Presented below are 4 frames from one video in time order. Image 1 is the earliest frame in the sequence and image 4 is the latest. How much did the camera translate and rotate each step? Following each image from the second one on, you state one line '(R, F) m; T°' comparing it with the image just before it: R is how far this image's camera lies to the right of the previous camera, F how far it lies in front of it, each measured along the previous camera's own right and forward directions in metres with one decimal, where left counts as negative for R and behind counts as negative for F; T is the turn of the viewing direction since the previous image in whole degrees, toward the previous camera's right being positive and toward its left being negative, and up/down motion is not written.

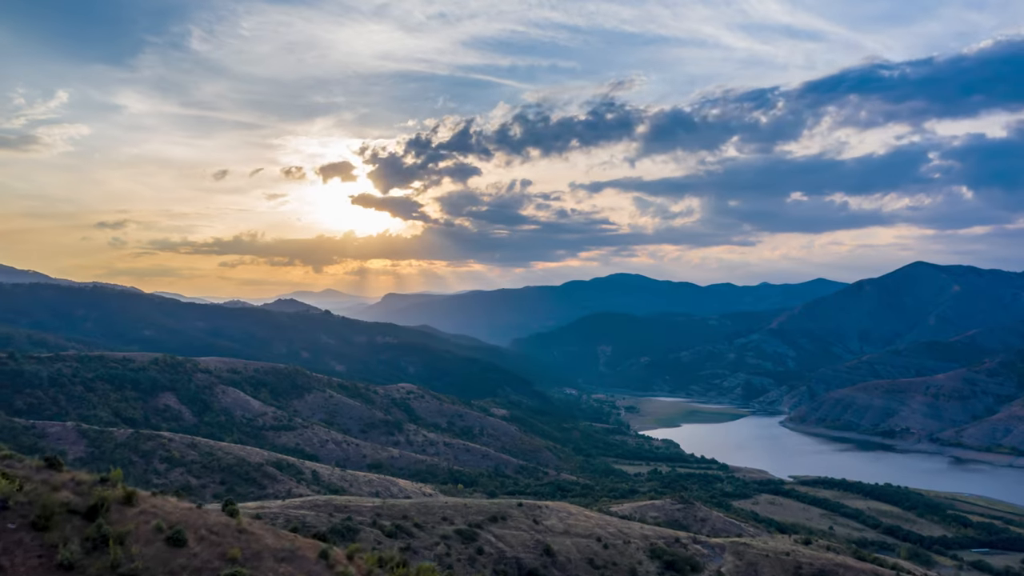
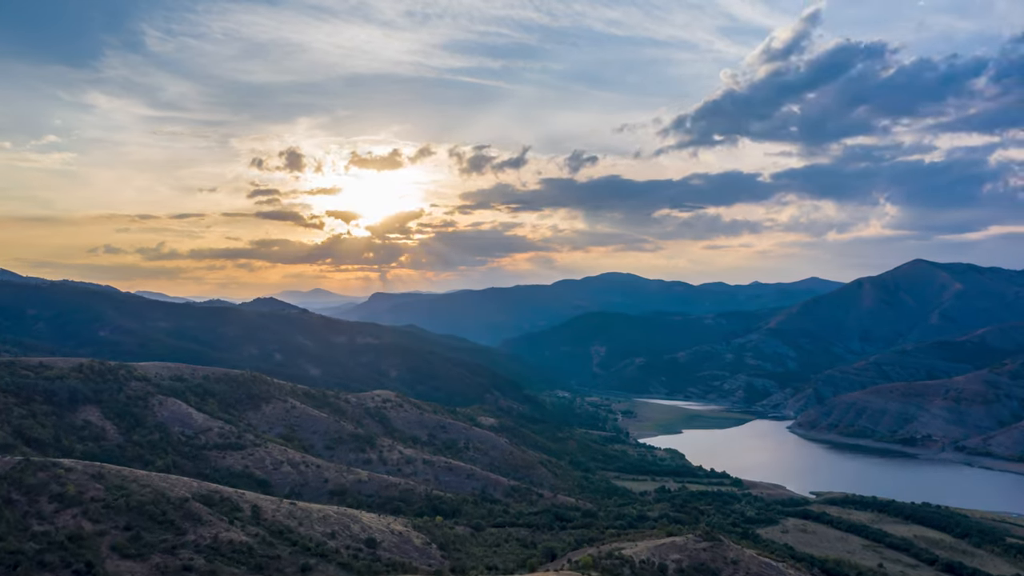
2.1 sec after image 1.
(+0.1, +9.6) m; +1°
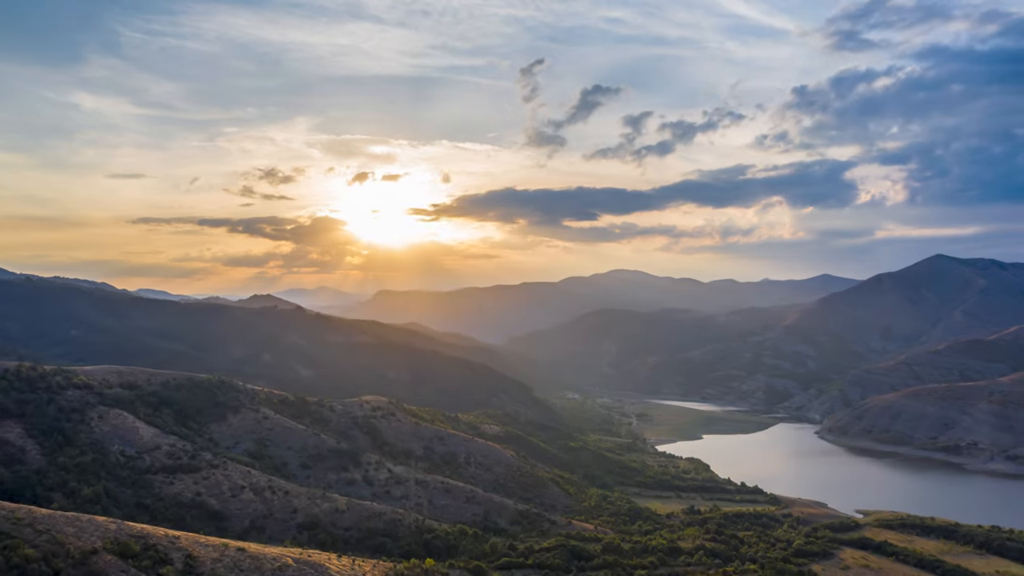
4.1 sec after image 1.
(-0.1, +9.1) m; 0°
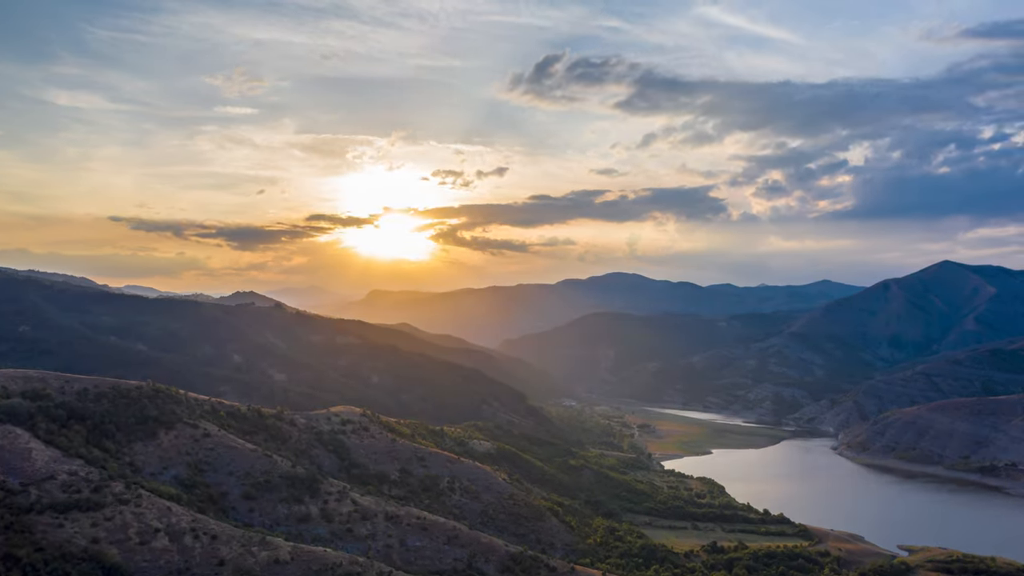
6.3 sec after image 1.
(+0.1, +9.5) m; 0°
